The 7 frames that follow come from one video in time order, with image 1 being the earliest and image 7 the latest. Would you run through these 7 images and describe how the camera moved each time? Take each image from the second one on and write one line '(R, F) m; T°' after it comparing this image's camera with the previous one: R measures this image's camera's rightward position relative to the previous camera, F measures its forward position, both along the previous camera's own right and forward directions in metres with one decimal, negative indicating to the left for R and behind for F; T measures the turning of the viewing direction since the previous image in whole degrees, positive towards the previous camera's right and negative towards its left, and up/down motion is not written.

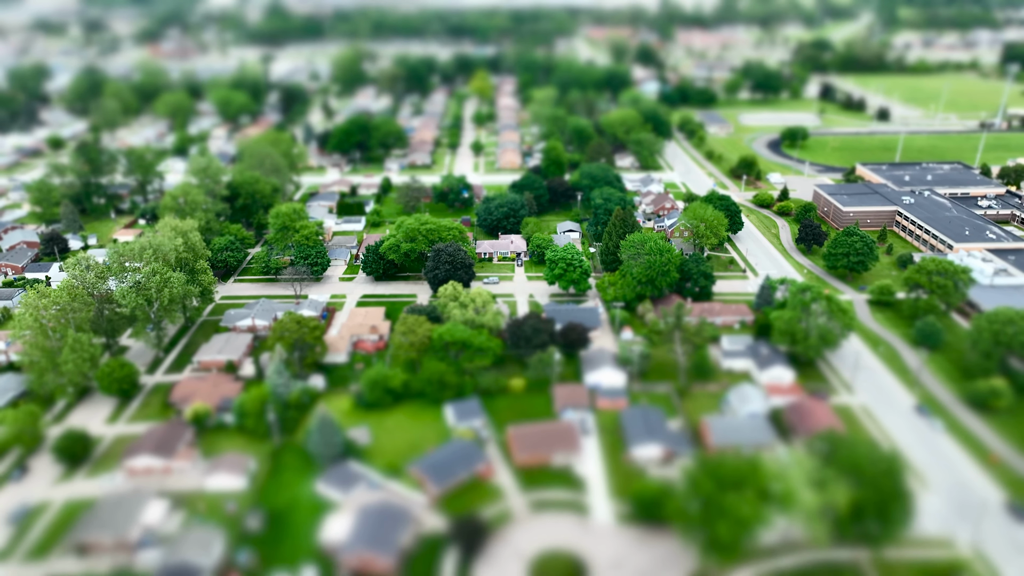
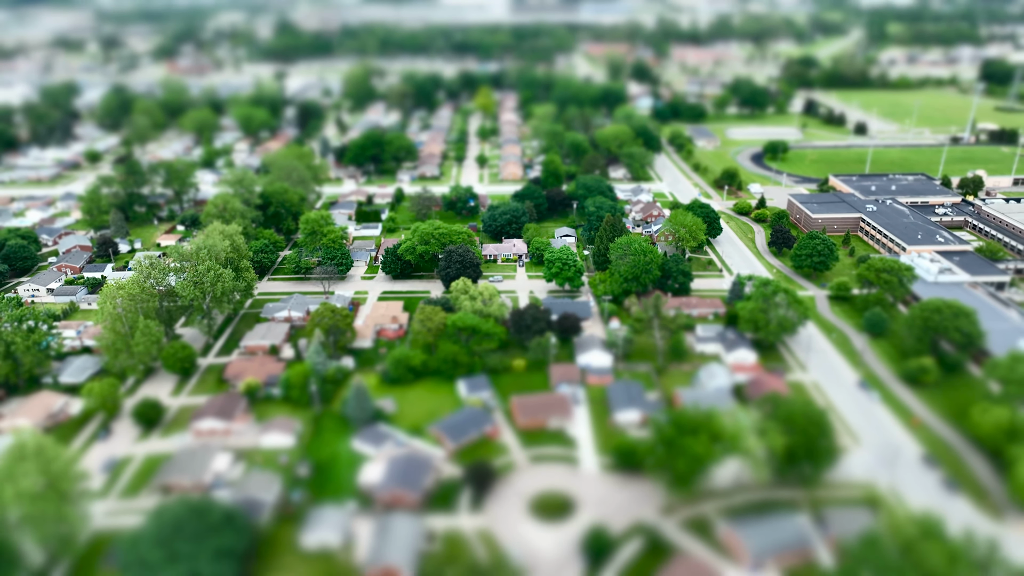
(0.0, -3.4) m; 0°
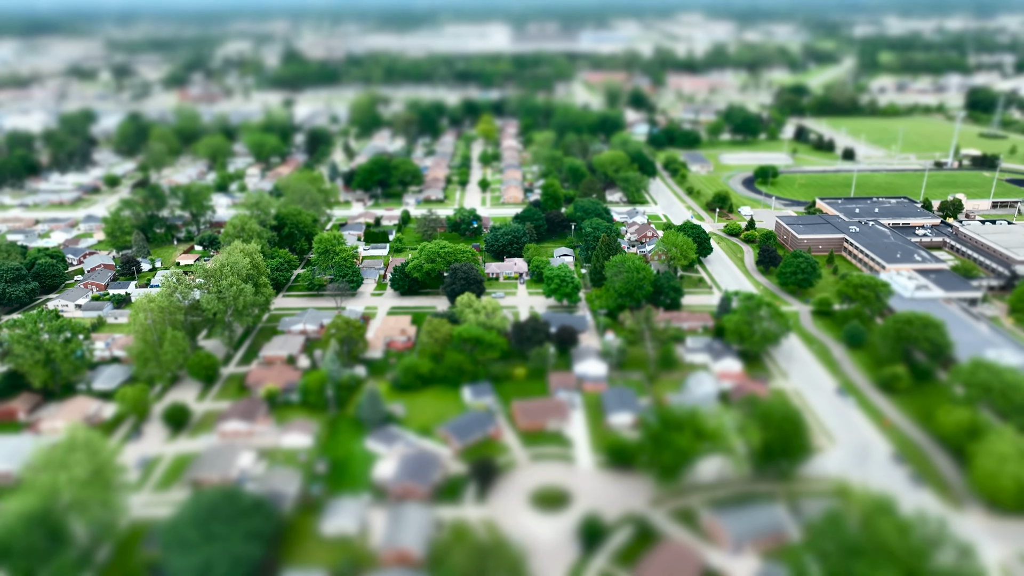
(0.0, -1.7) m; 0°
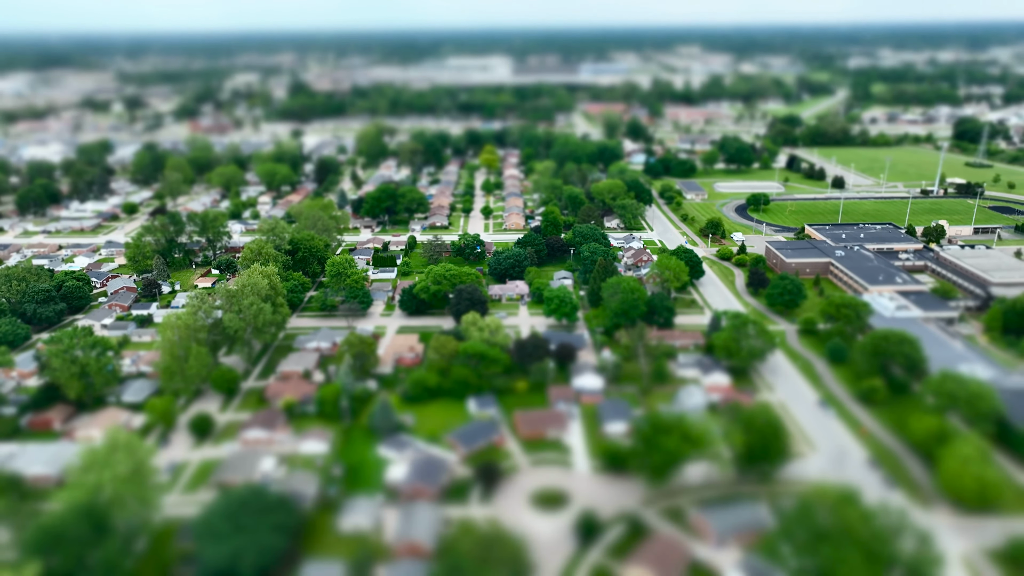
(0.0, -1.8) m; 0°
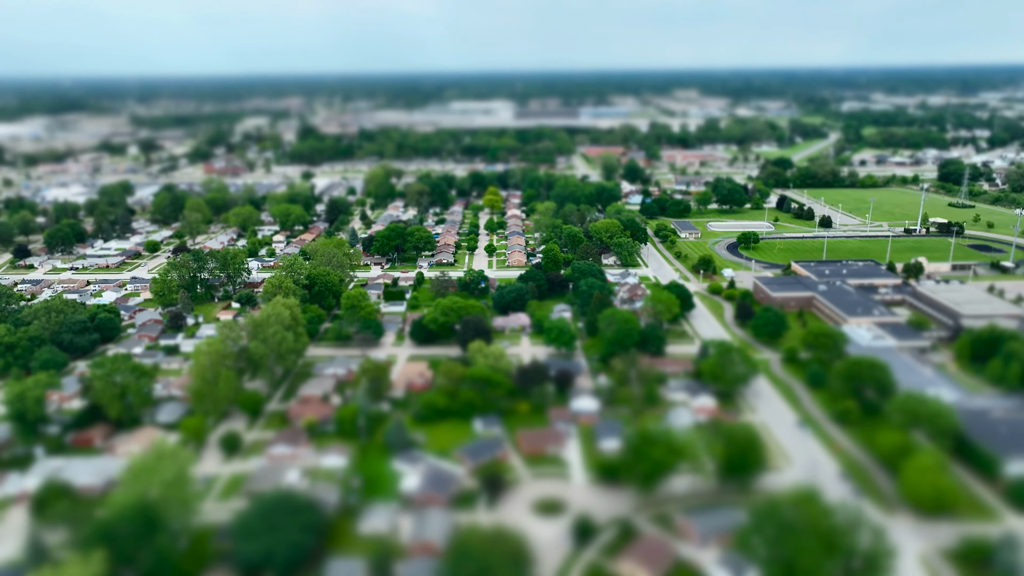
(0.0, -2.5) m; 0°
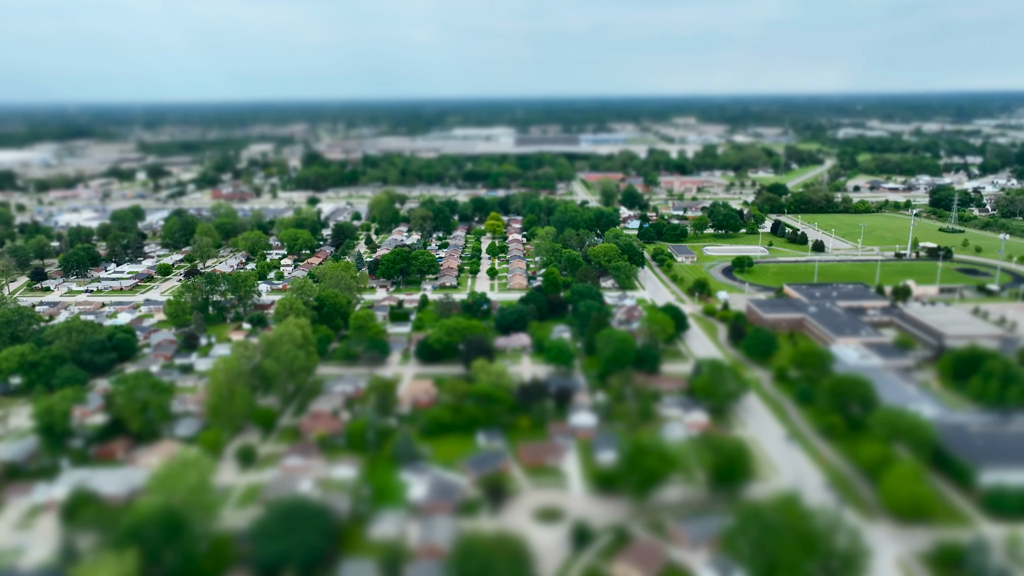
(0.0, -1.6) m; 0°
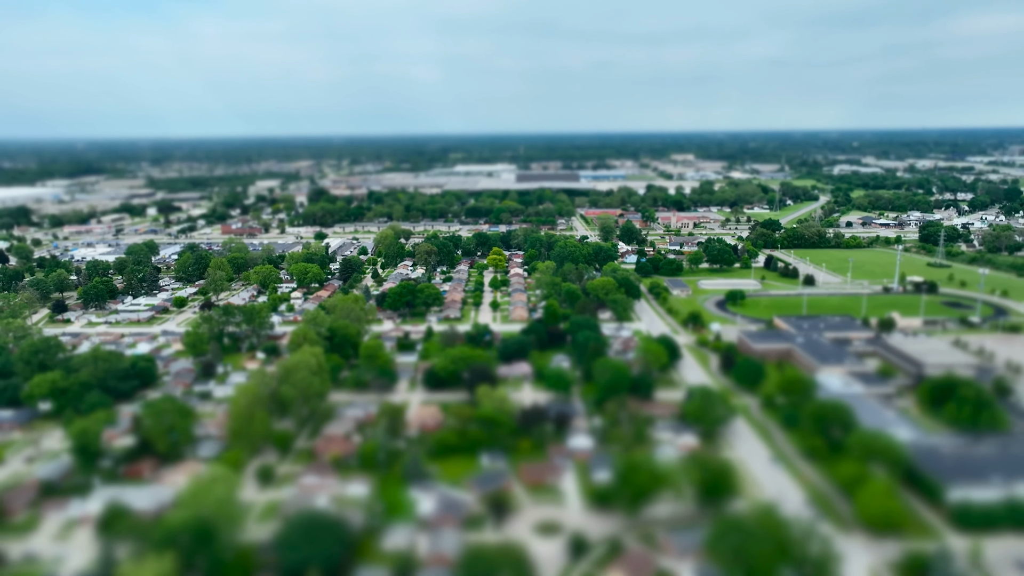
(0.0, -2.3) m; 0°
